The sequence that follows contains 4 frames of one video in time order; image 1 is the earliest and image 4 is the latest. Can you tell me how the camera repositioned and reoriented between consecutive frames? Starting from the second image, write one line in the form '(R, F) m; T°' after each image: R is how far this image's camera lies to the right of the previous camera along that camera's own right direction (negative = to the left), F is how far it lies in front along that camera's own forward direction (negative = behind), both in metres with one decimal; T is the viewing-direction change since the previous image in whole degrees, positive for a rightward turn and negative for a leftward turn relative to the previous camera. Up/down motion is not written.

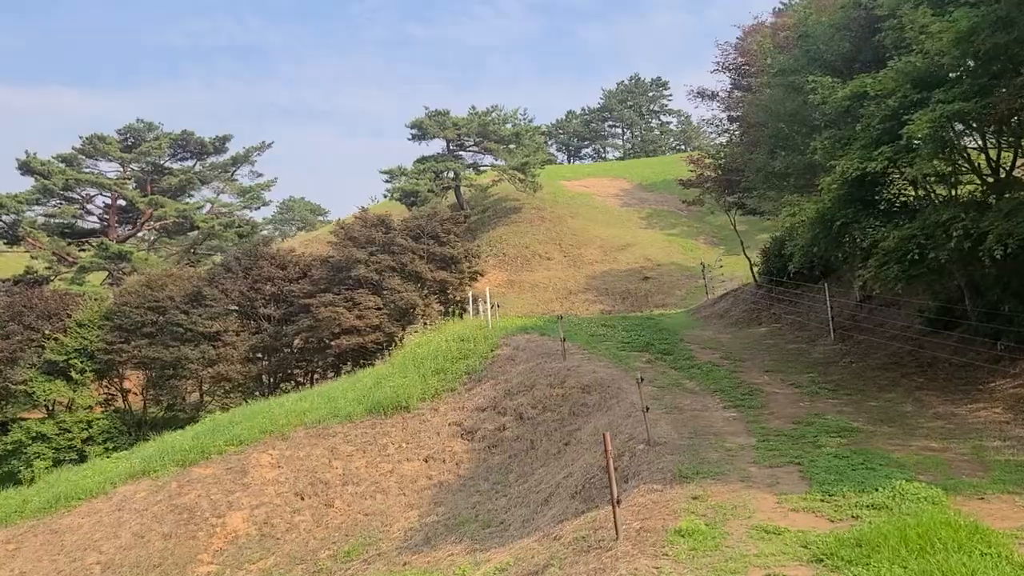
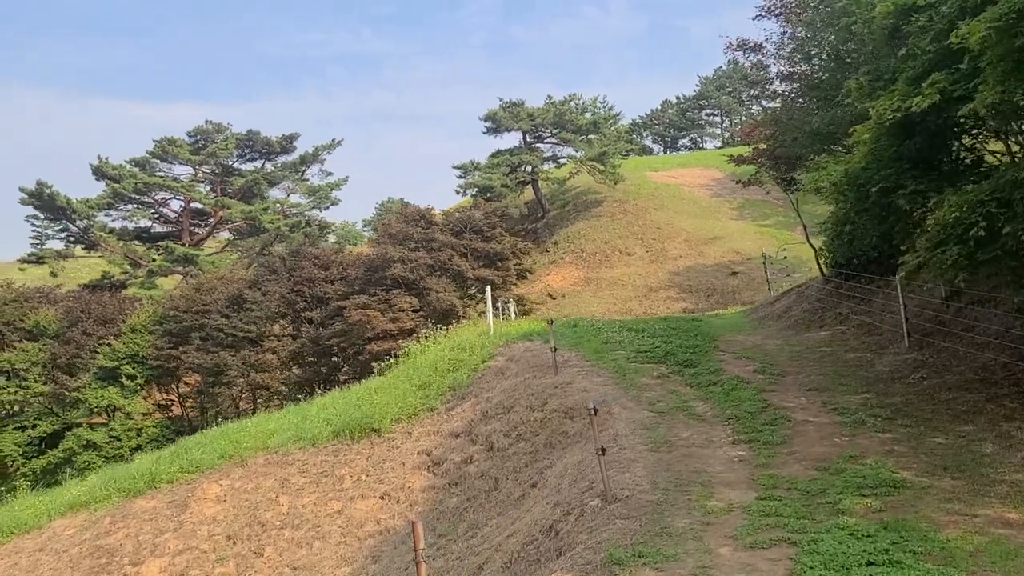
(+2.0, +2.4) m; -8°
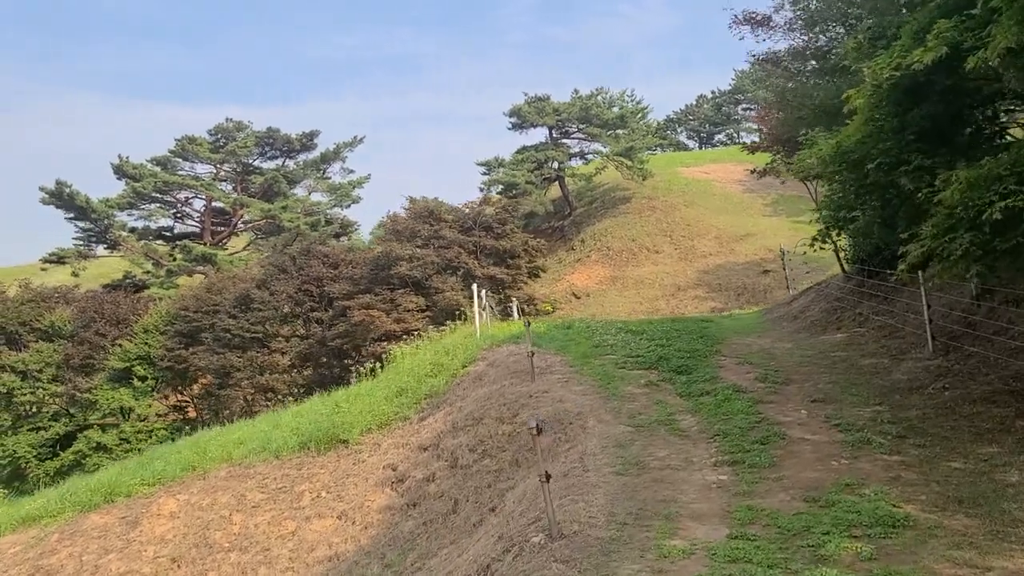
(+1.0, +1.0) m; -3°
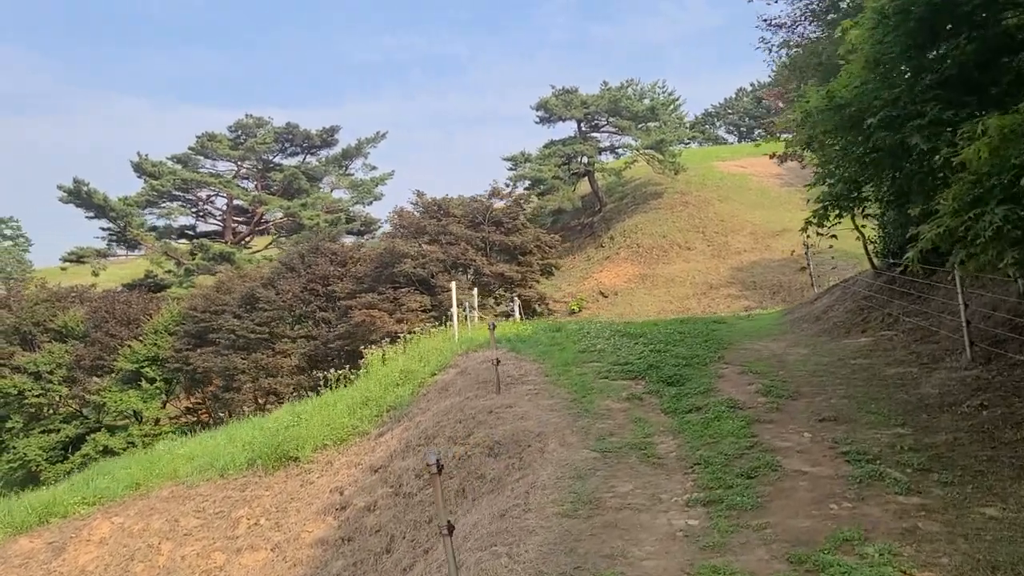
(+1.0, +1.4) m; -3°
